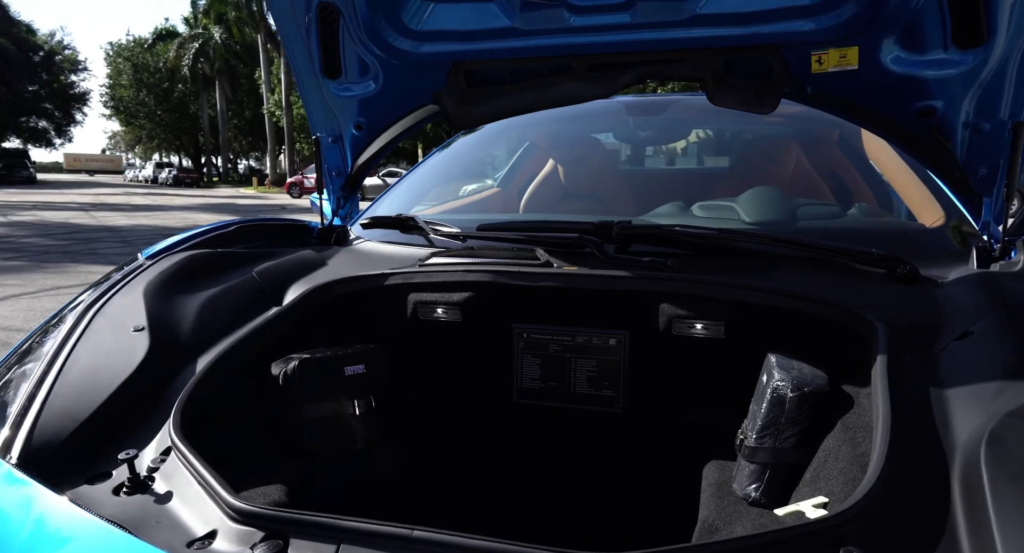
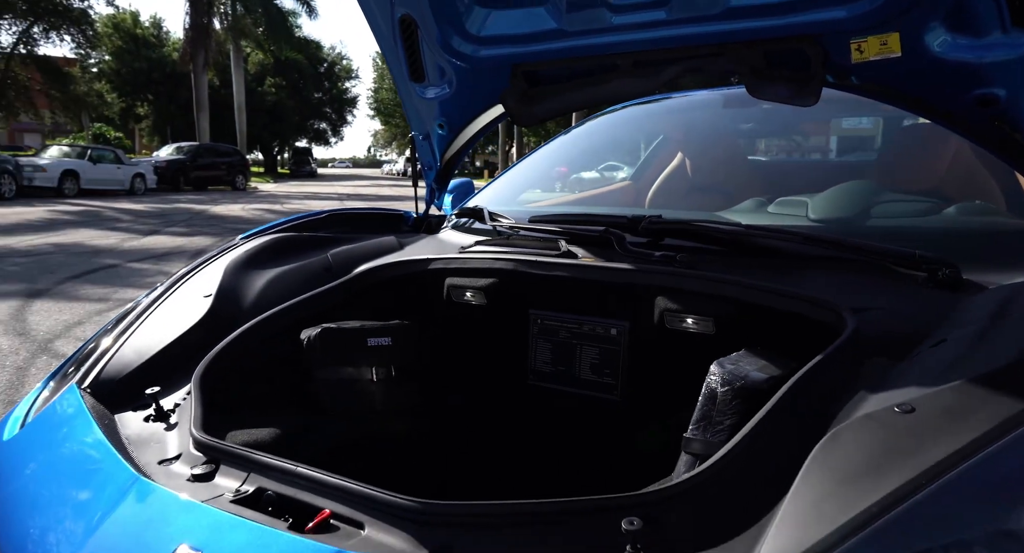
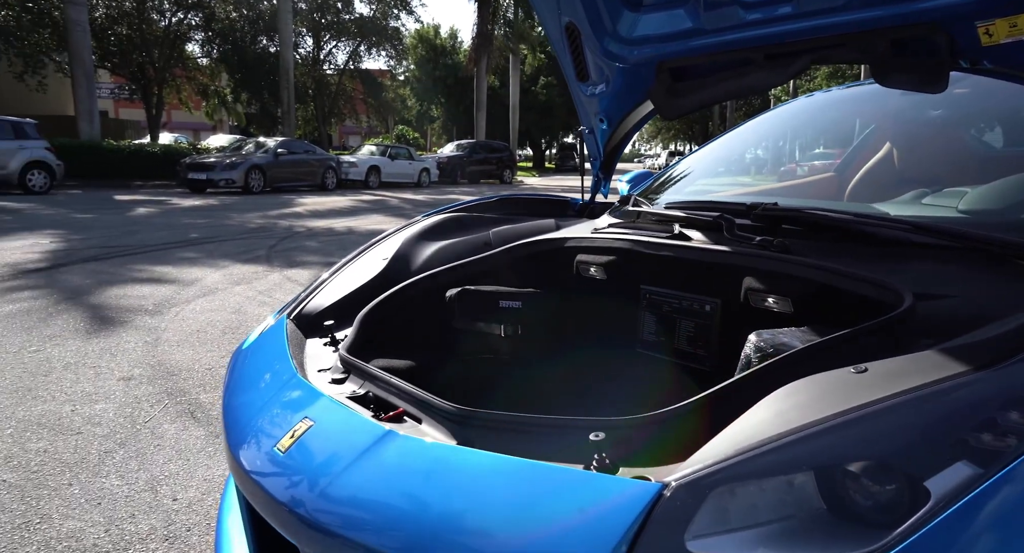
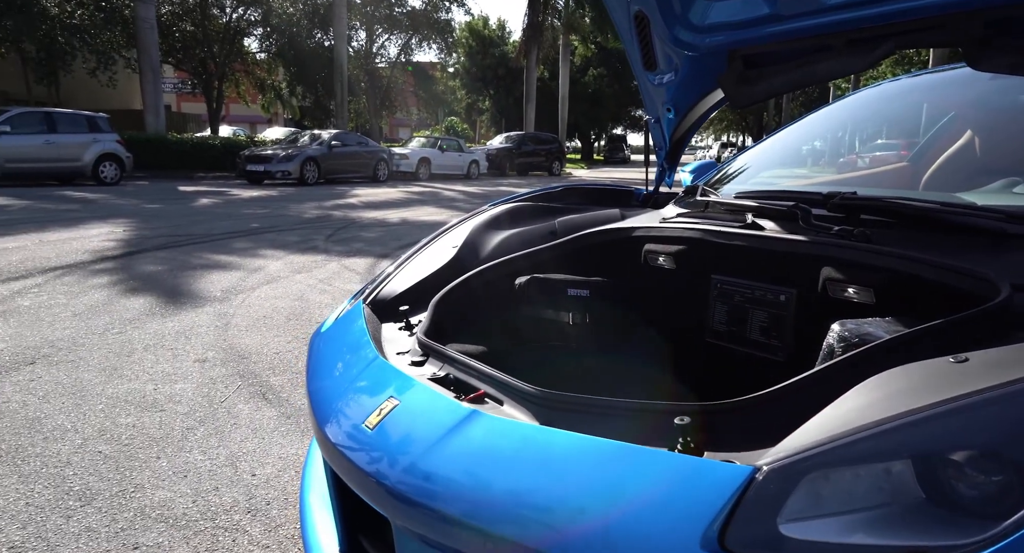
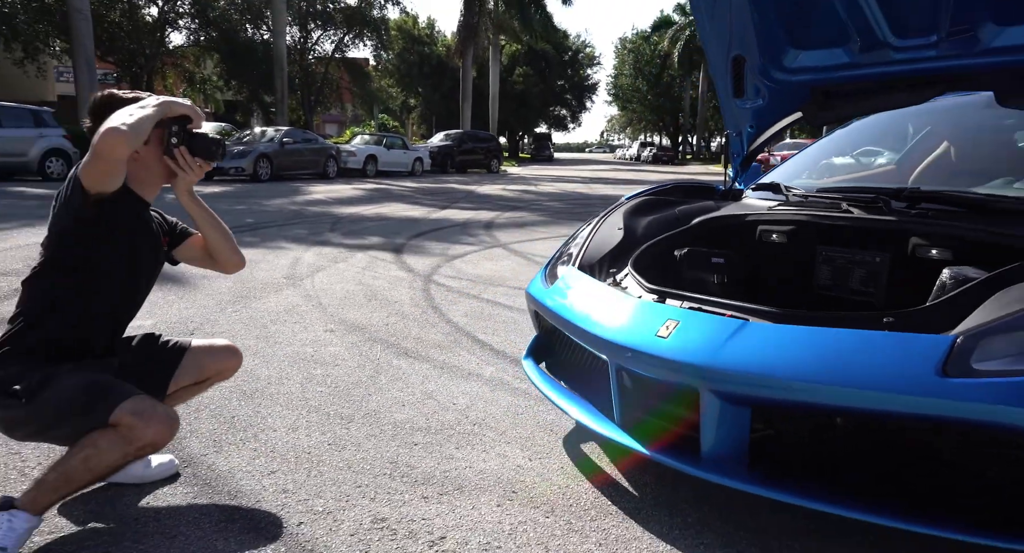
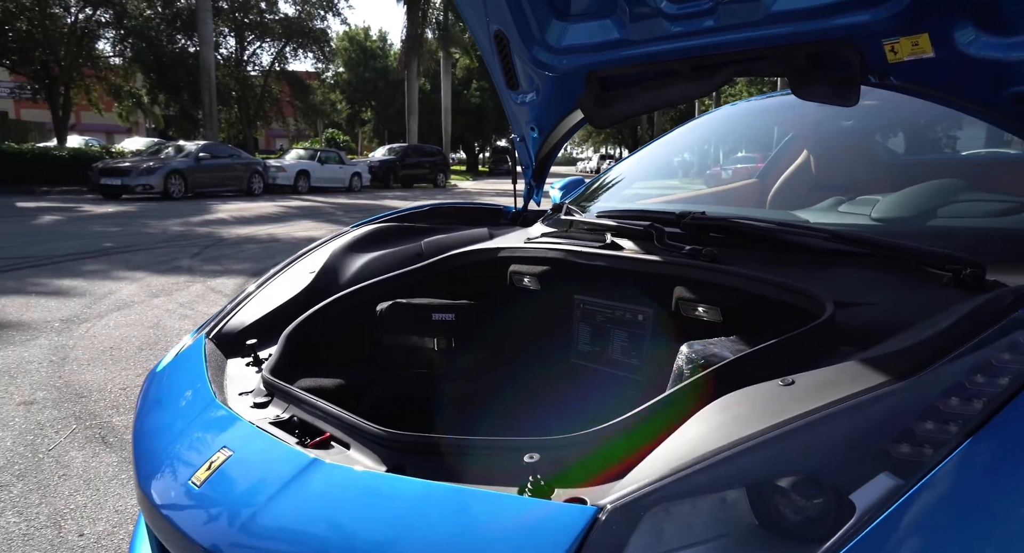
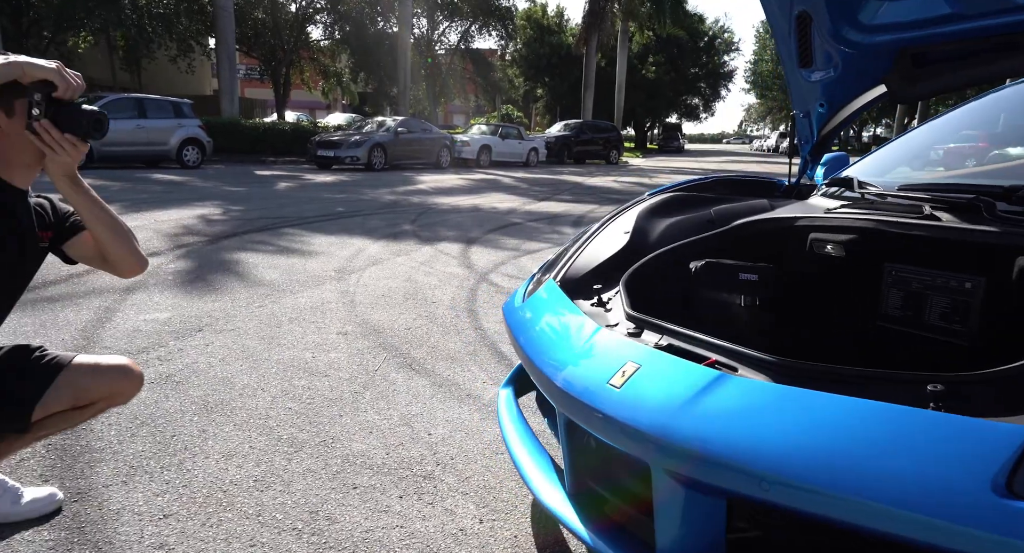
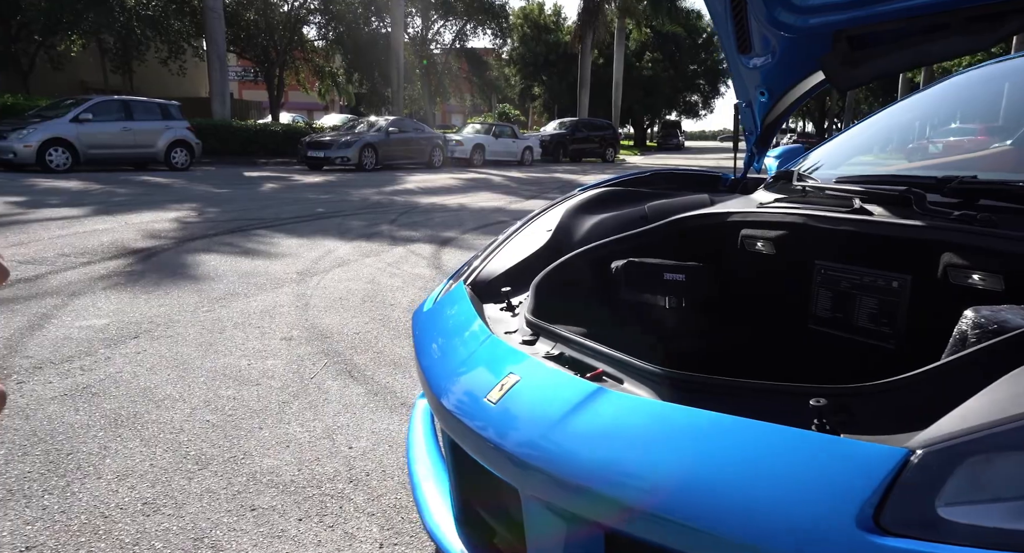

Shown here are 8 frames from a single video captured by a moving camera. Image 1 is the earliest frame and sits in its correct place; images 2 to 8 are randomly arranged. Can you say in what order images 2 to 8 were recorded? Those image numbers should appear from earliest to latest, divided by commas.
2, 6, 3, 4, 8, 7, 5
